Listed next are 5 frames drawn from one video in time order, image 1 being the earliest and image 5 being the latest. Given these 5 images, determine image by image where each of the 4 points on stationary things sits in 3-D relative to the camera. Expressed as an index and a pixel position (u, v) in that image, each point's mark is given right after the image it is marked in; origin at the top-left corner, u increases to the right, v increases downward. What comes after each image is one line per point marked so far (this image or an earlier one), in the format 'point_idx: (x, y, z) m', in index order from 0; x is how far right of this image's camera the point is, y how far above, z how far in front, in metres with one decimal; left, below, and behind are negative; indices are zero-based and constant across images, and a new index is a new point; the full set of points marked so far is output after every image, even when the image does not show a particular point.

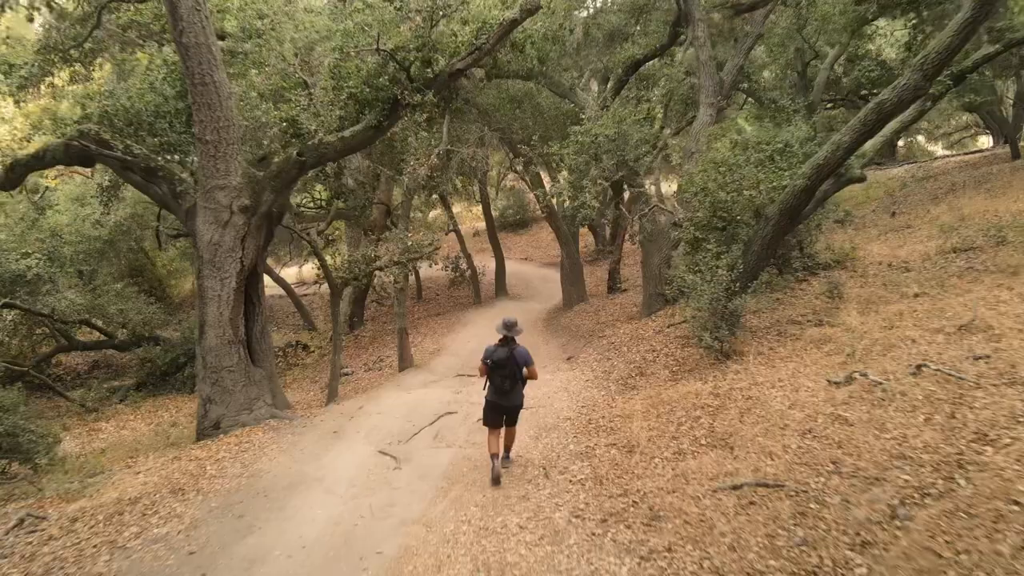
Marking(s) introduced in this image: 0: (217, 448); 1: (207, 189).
0: (-4.0, -2.1, +10.0) m
1: (-4.3, +1.4, +10.4) m
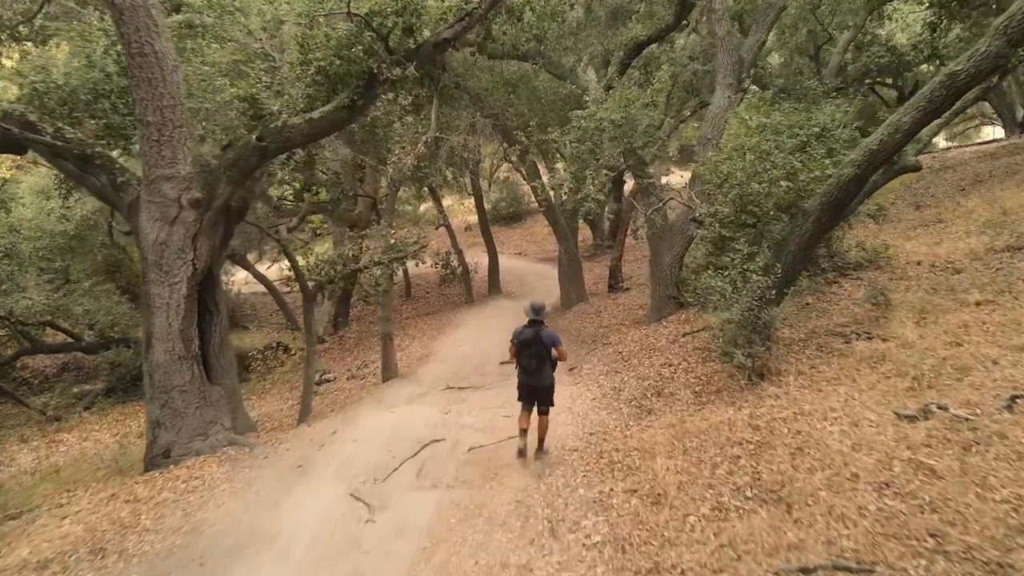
0: (-4.0, -2.2, +8.5) m
1: (-4.3, +1.3, +8.9) m
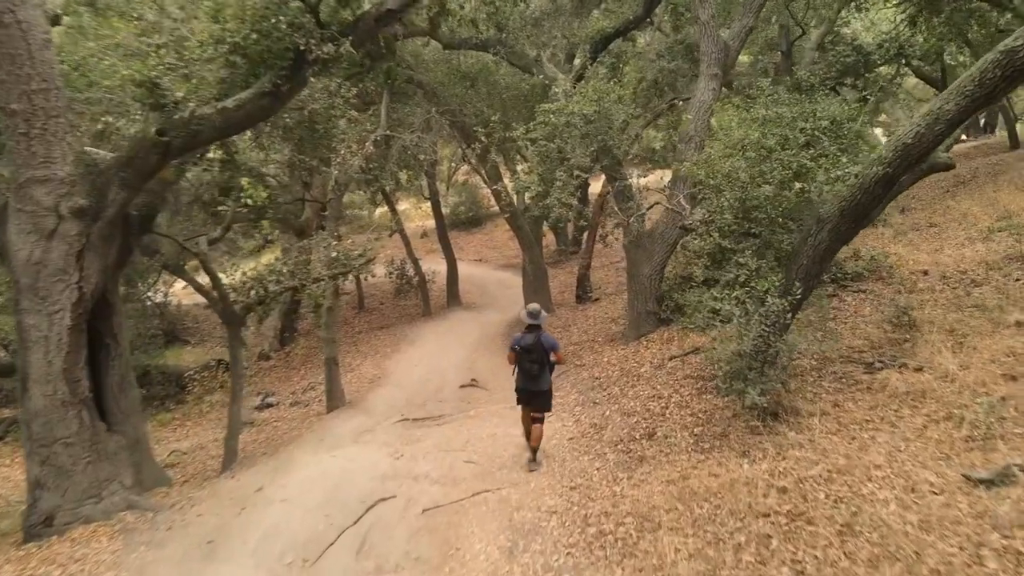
0: (-4.3, -2.5, +6.7) m
1: (-4.7, +1.0, +7.1) m
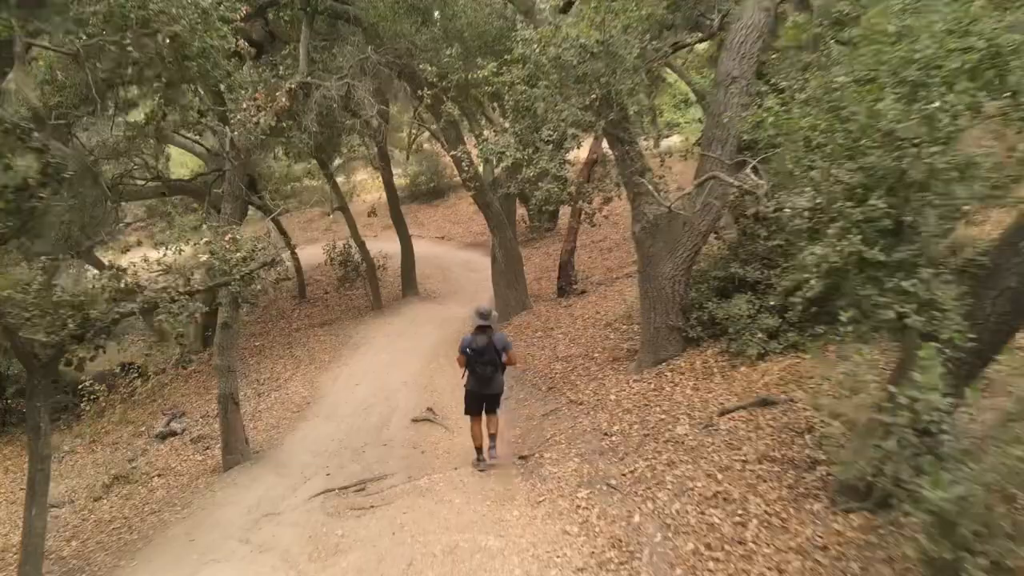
0: (-4.4, -2.9, +3.1) m
1: (-4.8, +0.6, +3.3) m
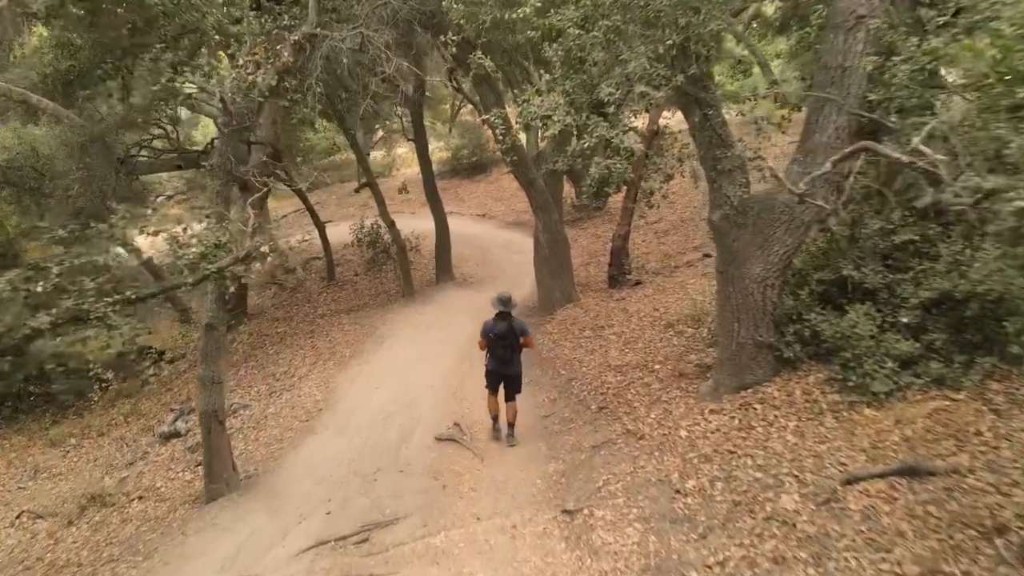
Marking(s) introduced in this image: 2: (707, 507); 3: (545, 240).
0: (-4.4, -3.0, +1.6) m
1: (-4.7, +0.5, +1.7) m
2: (+1.4, -1.5, +5.2) m
3: (+0.6, +0.8, +12.8) m
